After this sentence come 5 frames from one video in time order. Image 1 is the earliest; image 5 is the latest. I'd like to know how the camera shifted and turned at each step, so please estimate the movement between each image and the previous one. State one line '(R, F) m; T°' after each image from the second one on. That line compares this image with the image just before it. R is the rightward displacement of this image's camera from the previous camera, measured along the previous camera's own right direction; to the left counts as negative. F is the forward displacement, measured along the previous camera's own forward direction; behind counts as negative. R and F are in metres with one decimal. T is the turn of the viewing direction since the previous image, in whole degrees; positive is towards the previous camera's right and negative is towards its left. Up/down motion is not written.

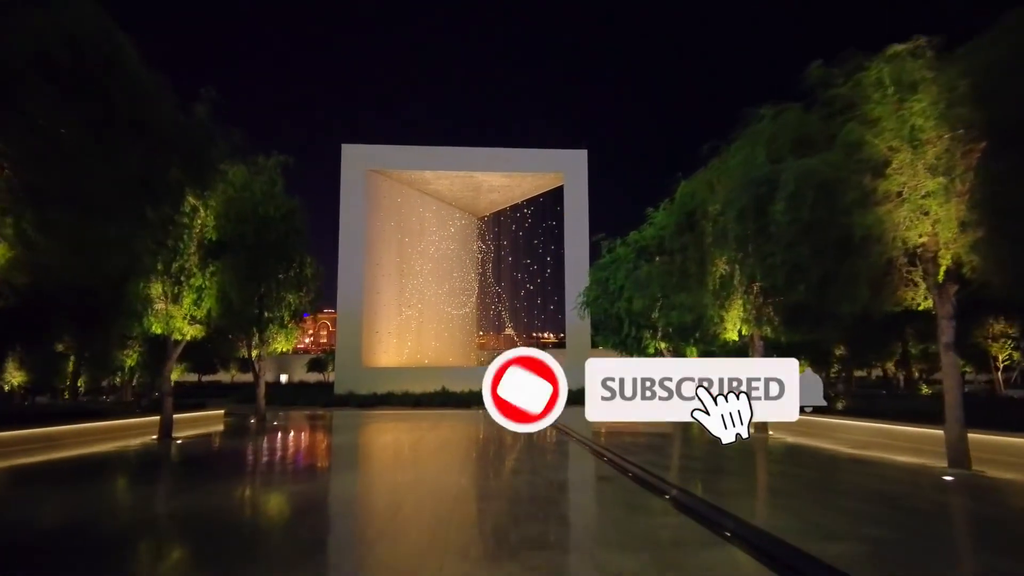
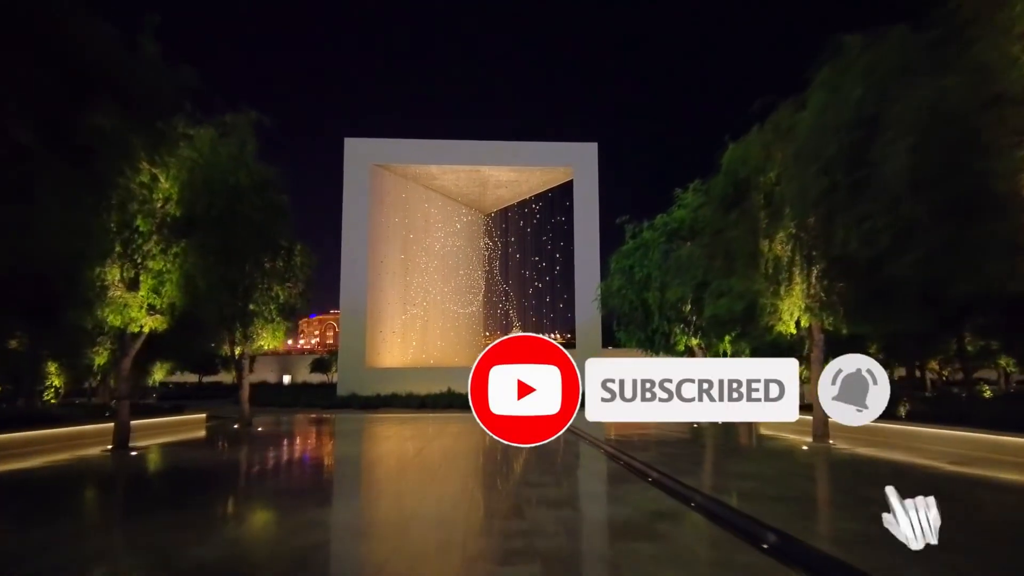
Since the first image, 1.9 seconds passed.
(-0.1, +1.9) m; 0°
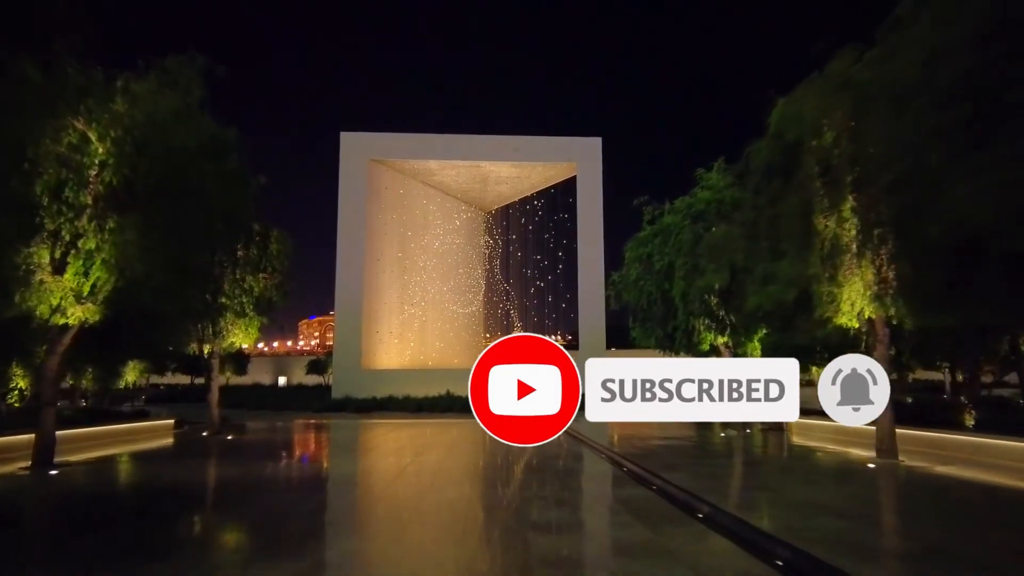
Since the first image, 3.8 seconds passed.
(0.0, +1.8) m; 0°
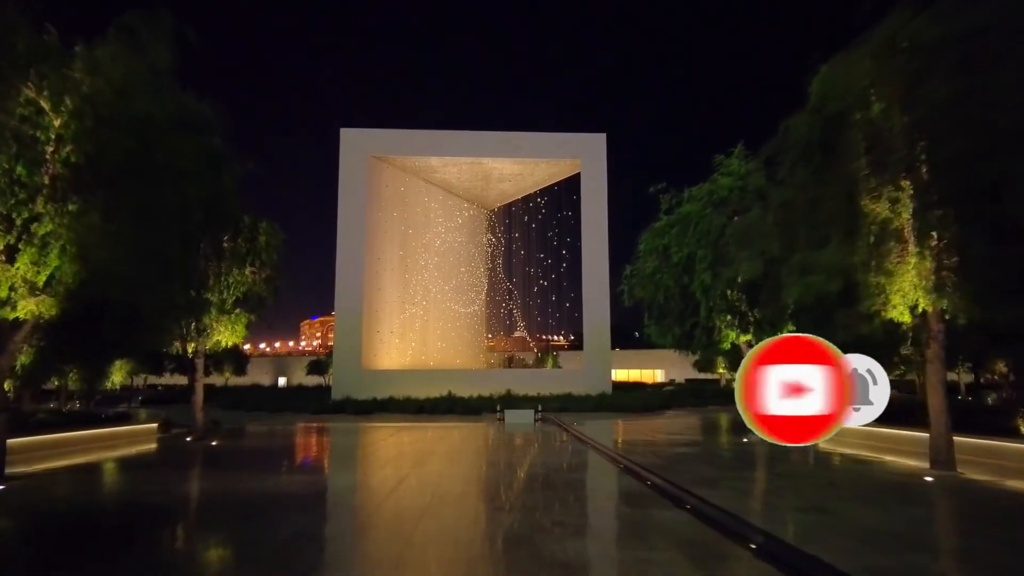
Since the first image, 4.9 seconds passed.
(-0.1, +1.0) m; 0°
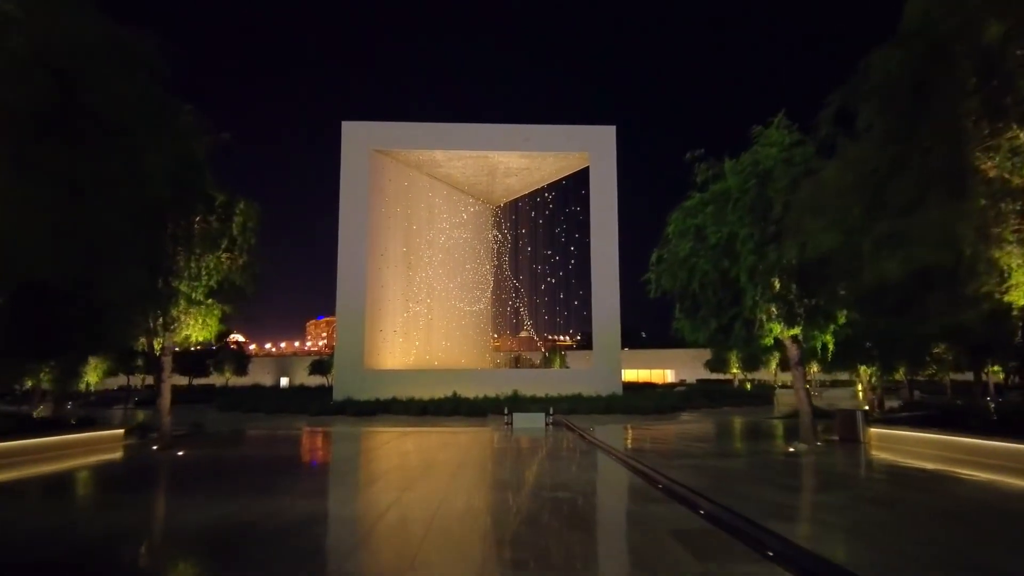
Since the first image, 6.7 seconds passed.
(-0.1, +1.6) m; 0°
